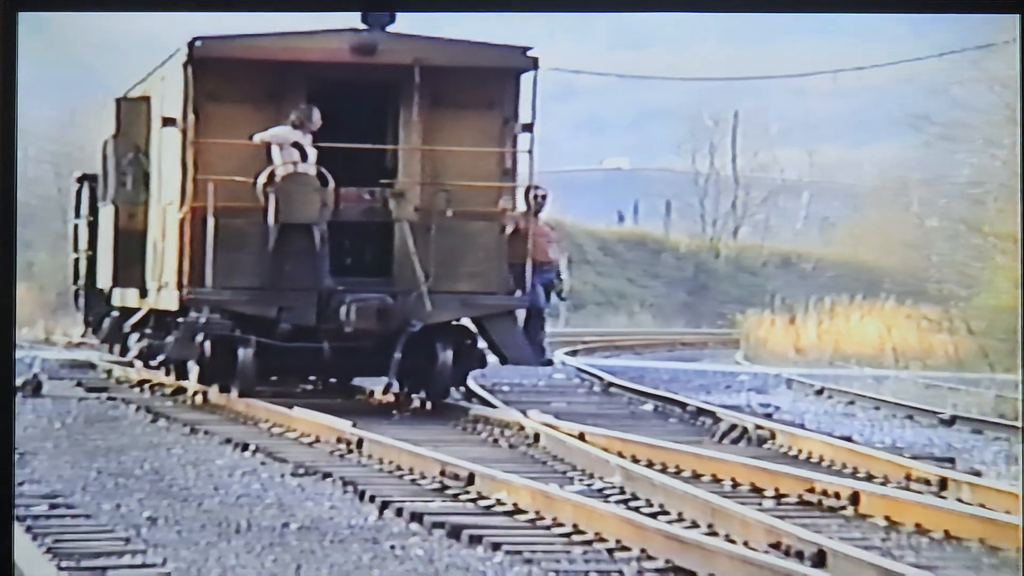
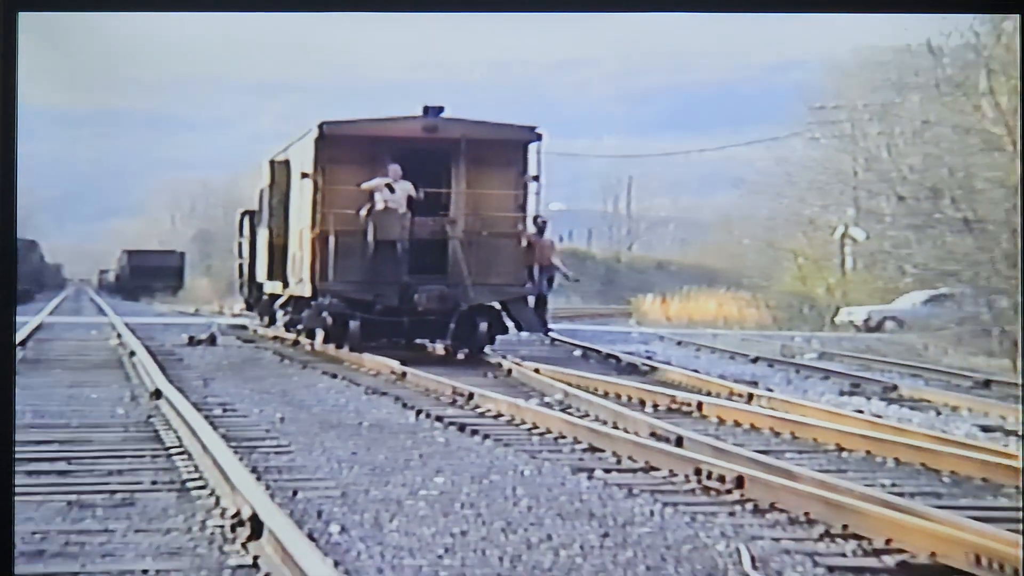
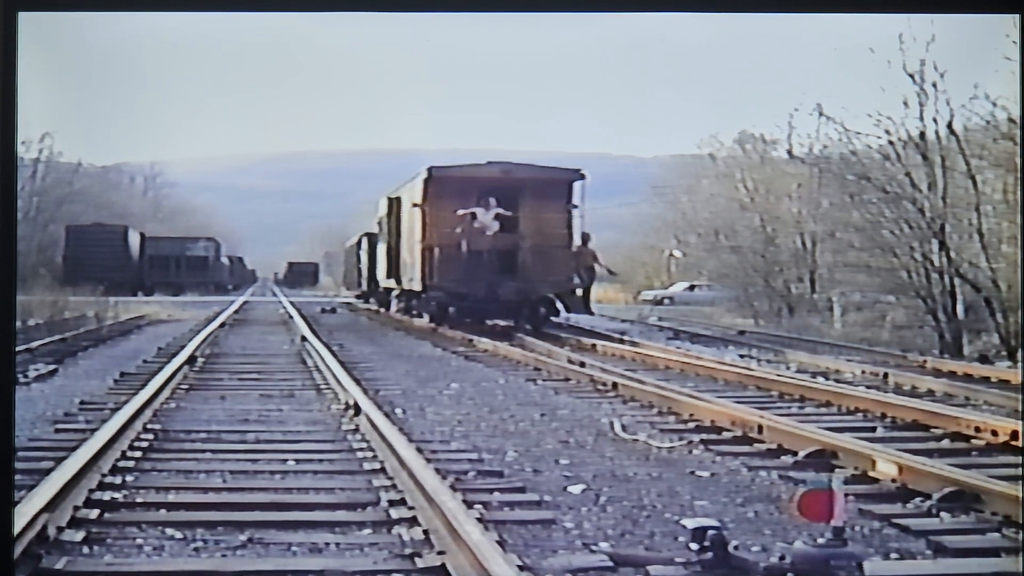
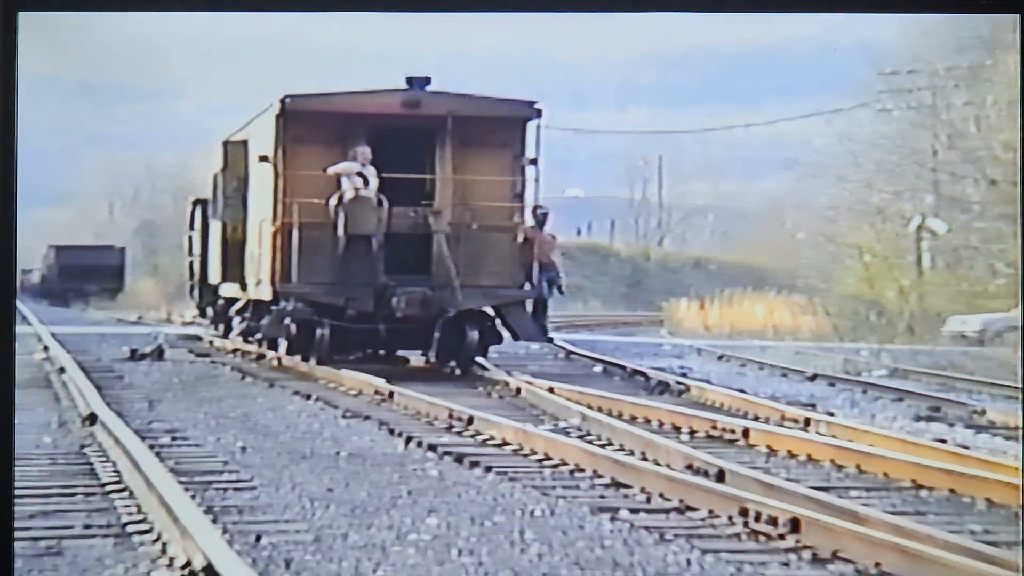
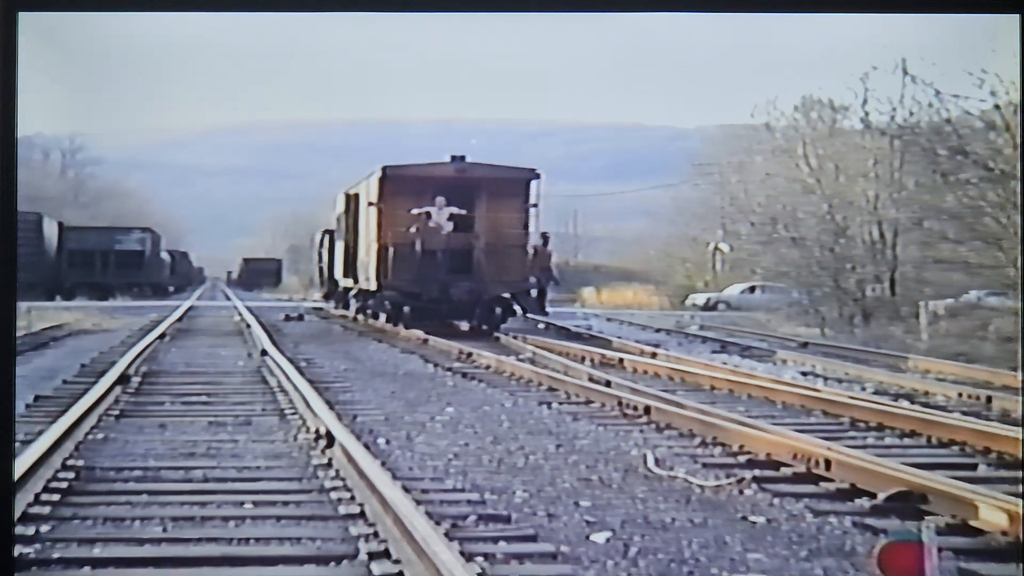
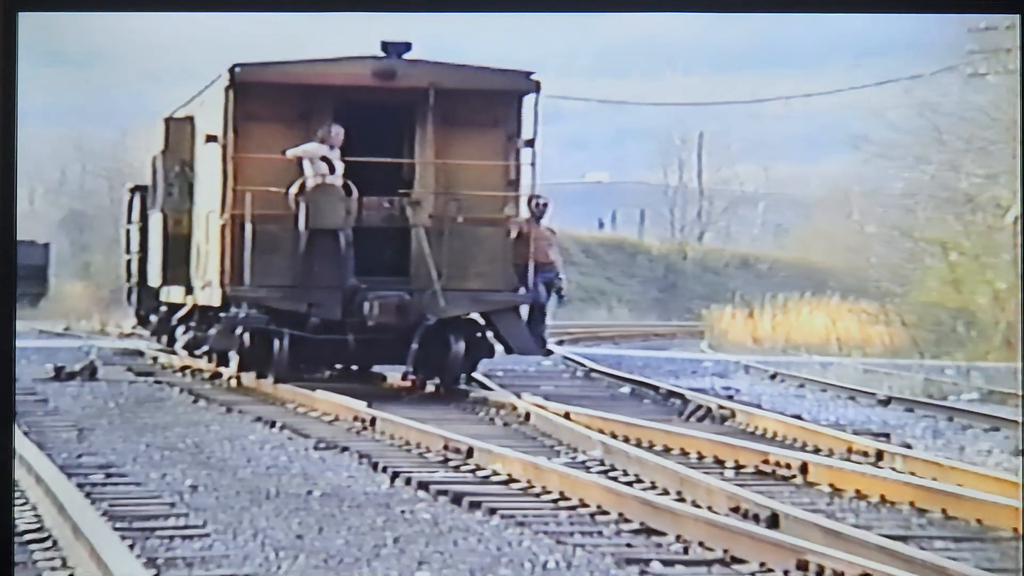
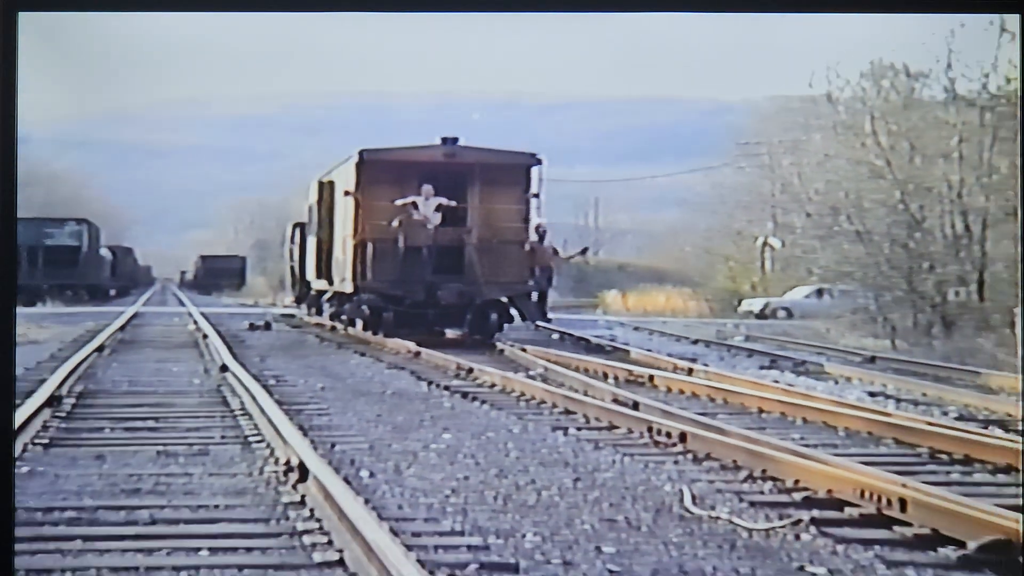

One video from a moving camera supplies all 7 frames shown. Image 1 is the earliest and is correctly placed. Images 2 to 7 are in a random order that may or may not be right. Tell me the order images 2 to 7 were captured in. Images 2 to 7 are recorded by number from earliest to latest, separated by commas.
6, 4, 2, 7, 5, 3
